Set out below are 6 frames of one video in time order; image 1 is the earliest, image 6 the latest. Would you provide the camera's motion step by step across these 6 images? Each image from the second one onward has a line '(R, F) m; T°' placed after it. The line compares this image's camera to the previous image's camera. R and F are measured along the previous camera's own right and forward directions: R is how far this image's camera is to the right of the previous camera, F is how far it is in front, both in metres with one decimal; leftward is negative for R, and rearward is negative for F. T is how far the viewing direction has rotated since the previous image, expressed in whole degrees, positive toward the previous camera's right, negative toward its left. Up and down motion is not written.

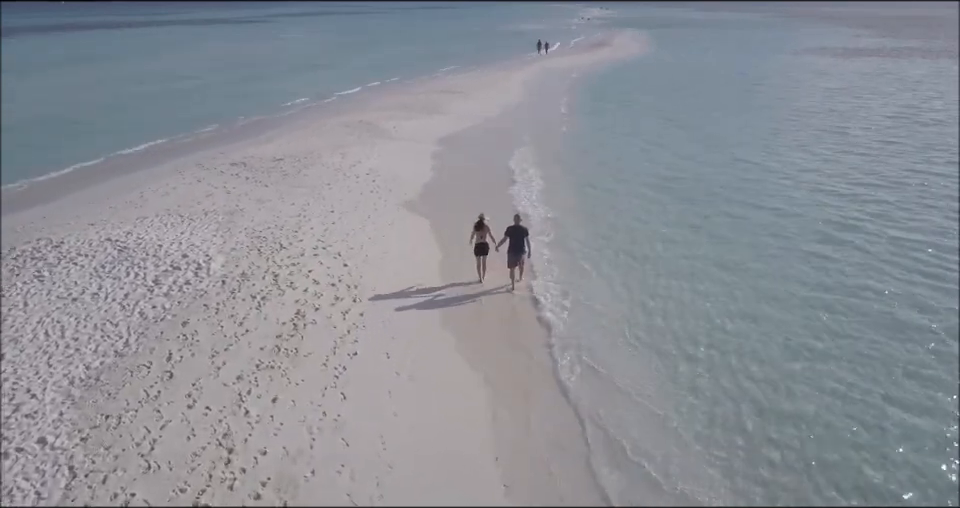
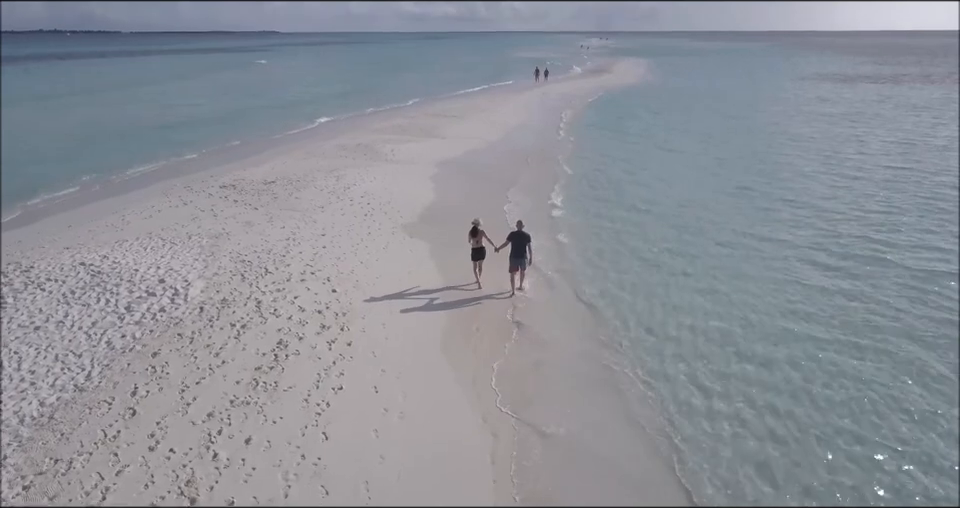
(0.0, +0.8) m; 0°
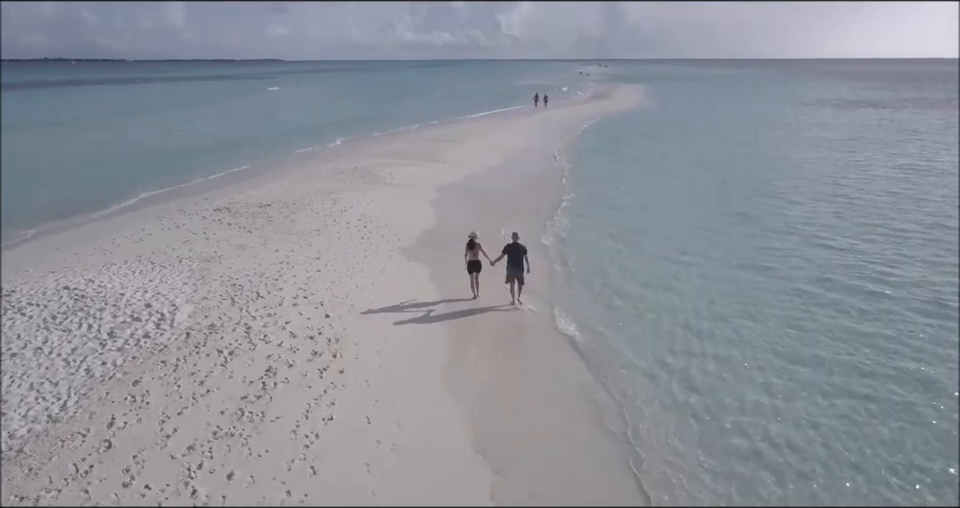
(0.0, +0.4) m; 0°
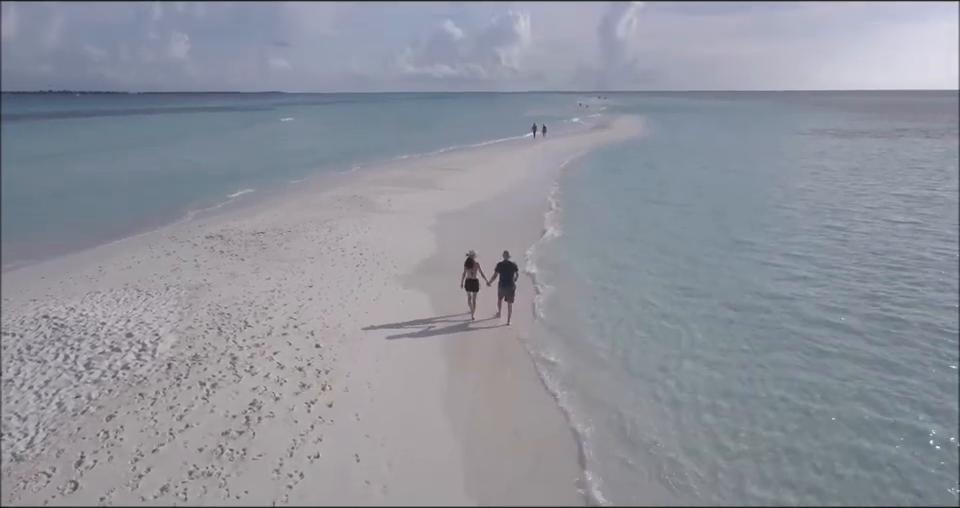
(0.0, +0.4) m; 0°
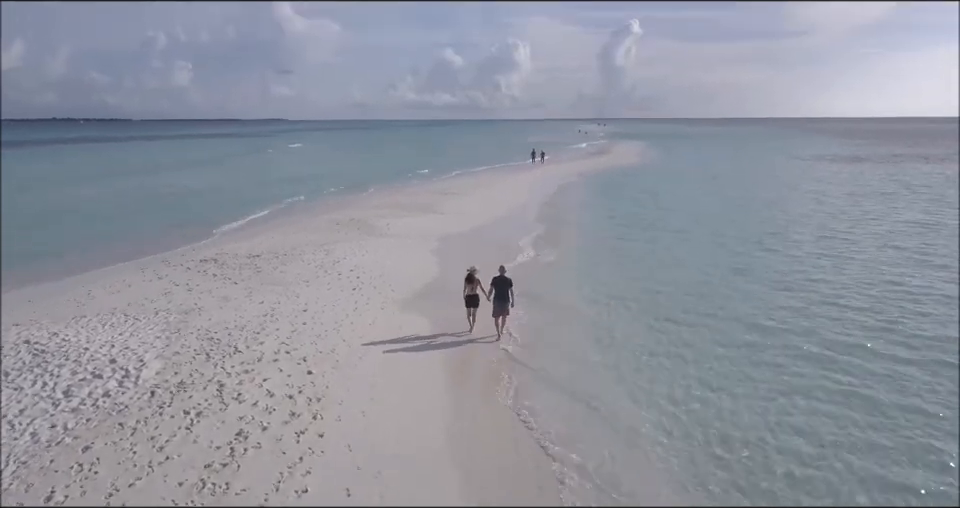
(0.0, +0.4) m; 0°
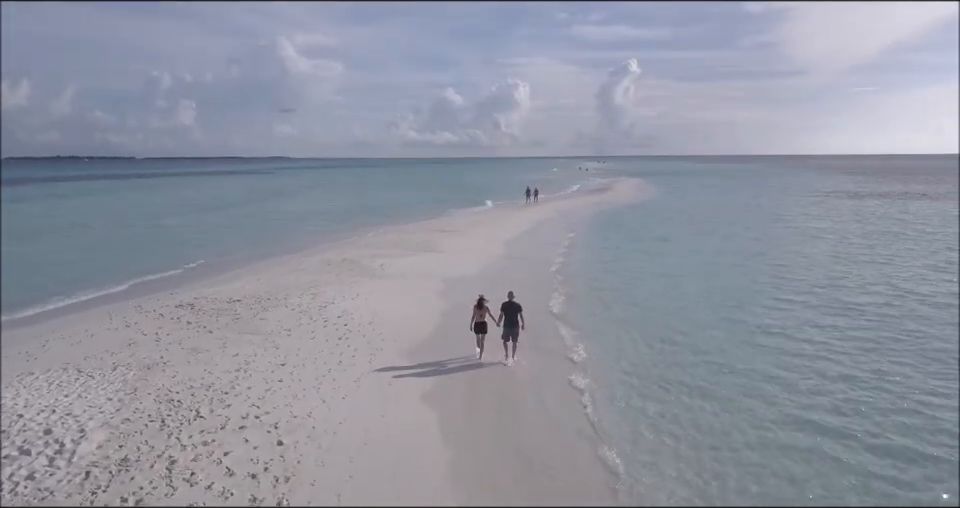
(0.0, +1.3) m; 0°
